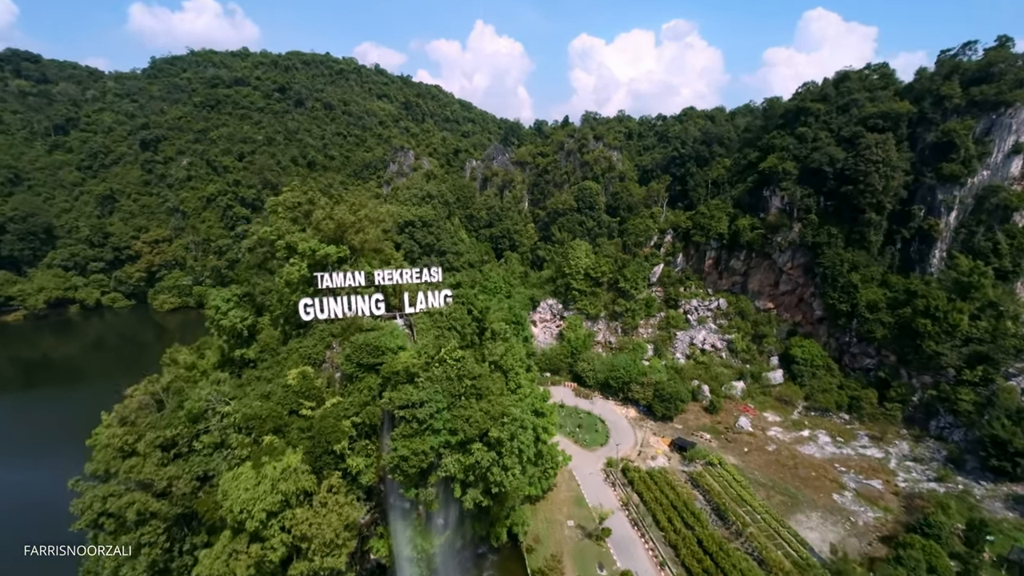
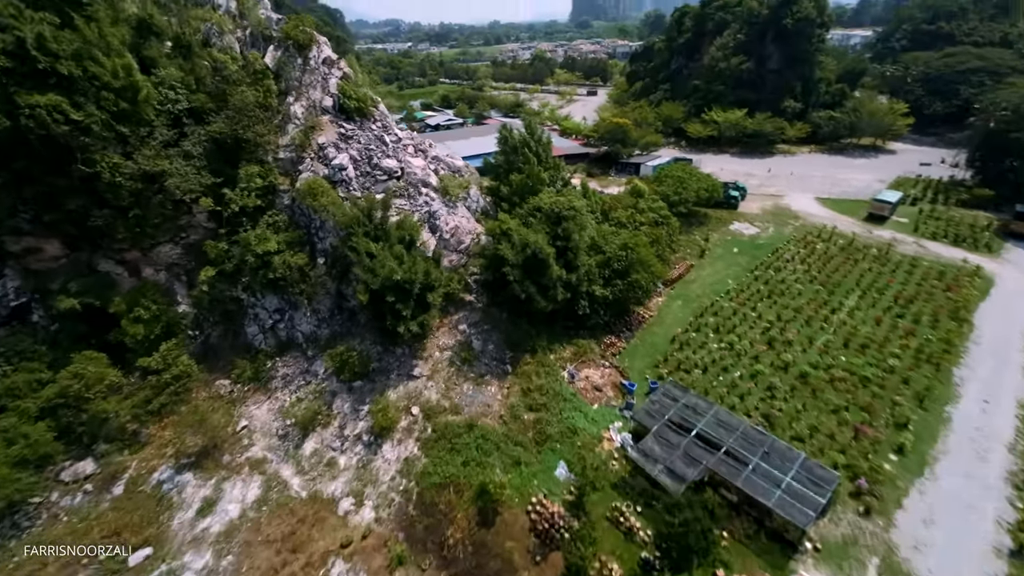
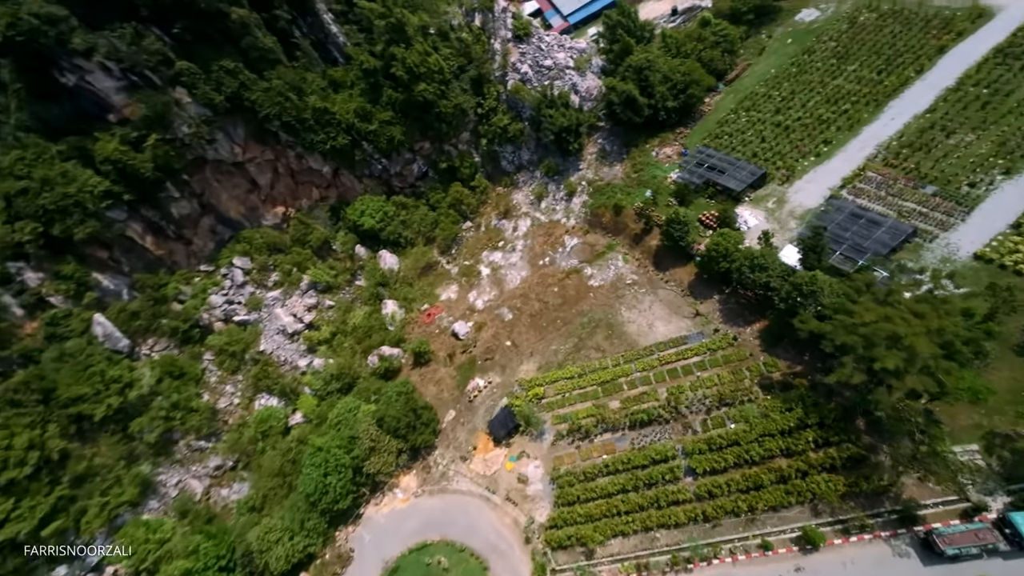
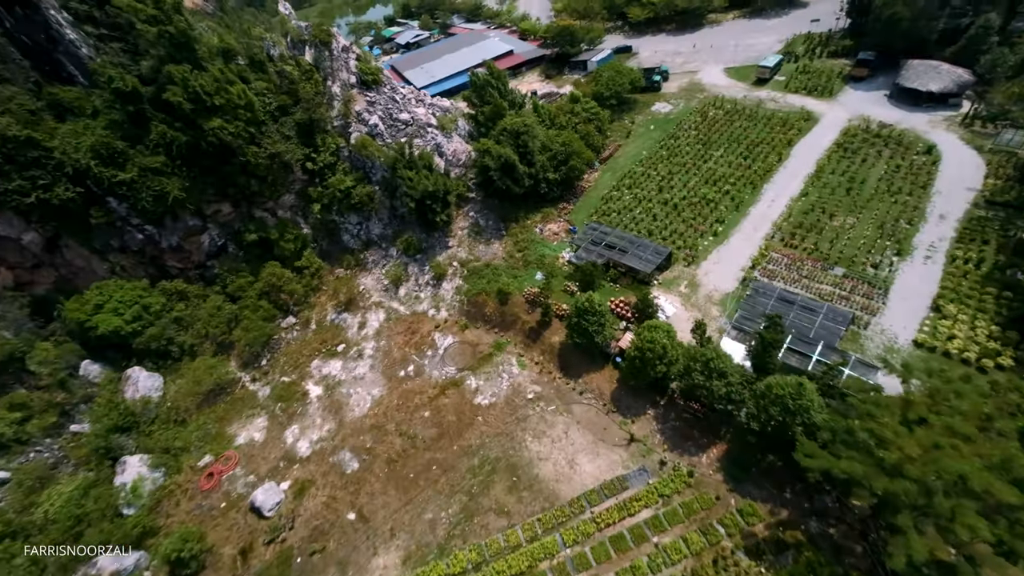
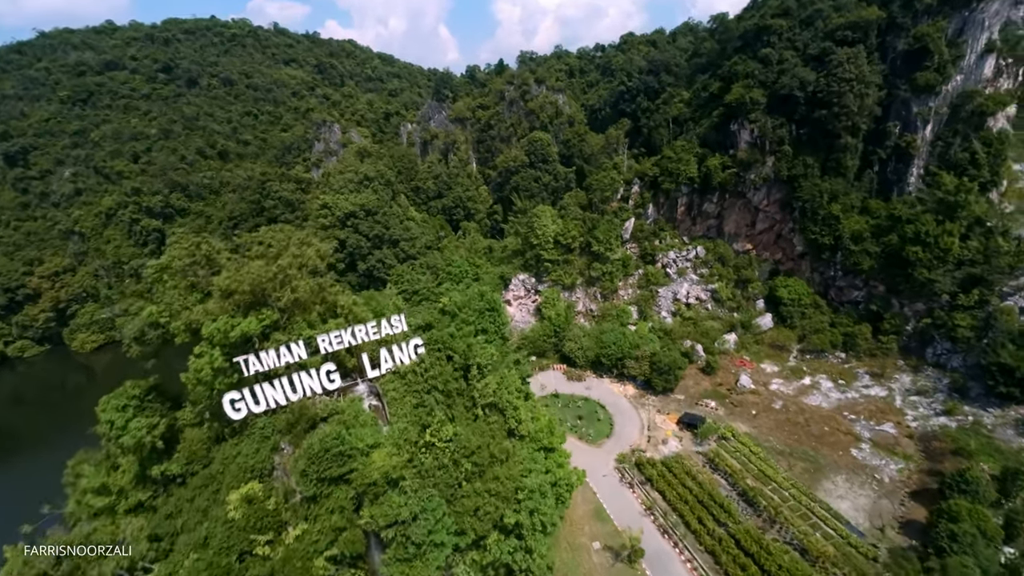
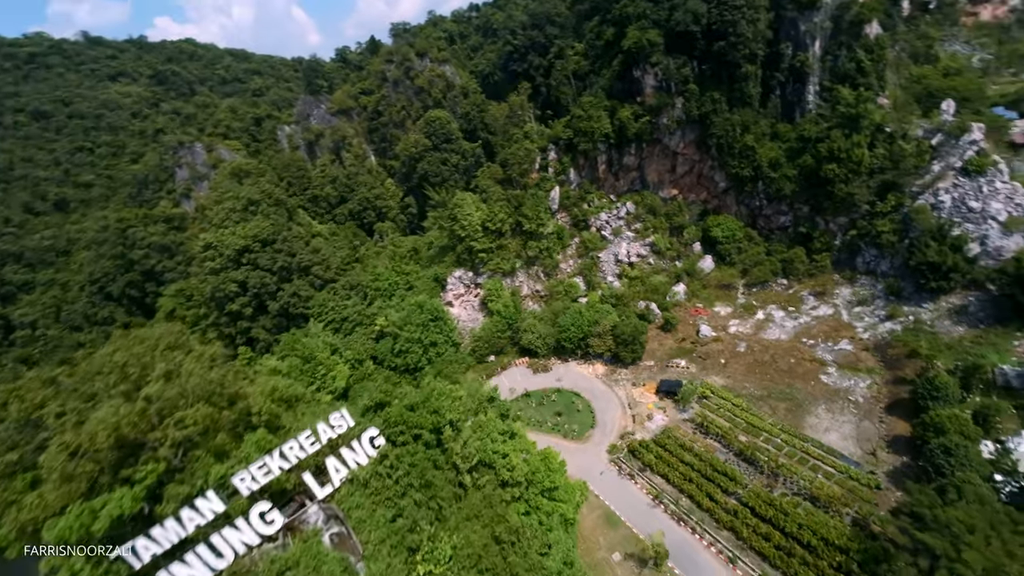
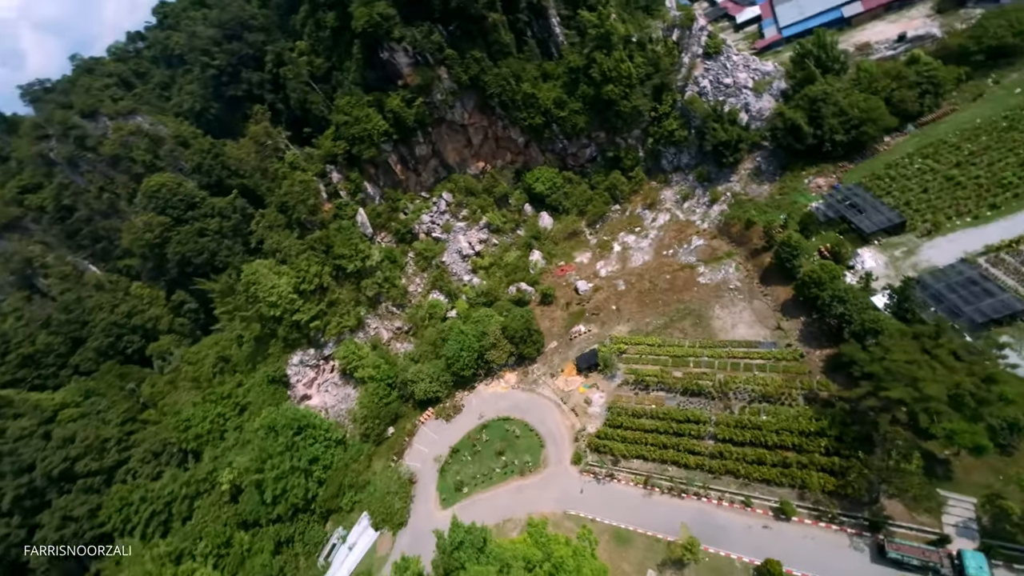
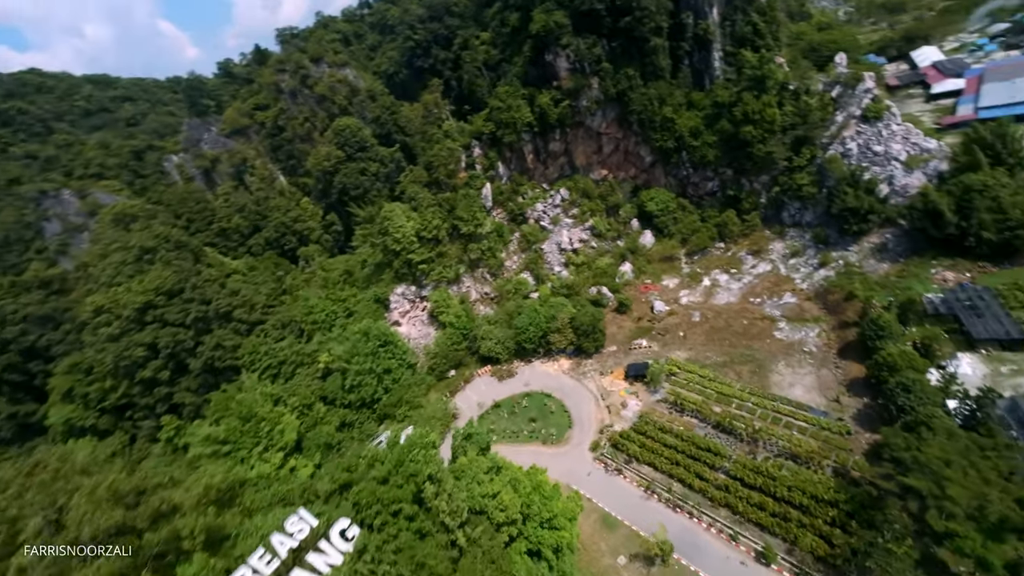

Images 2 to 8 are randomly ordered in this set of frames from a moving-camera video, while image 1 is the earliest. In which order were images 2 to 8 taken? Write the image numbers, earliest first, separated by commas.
5, 6, 8, 7, 3, 4, 2
